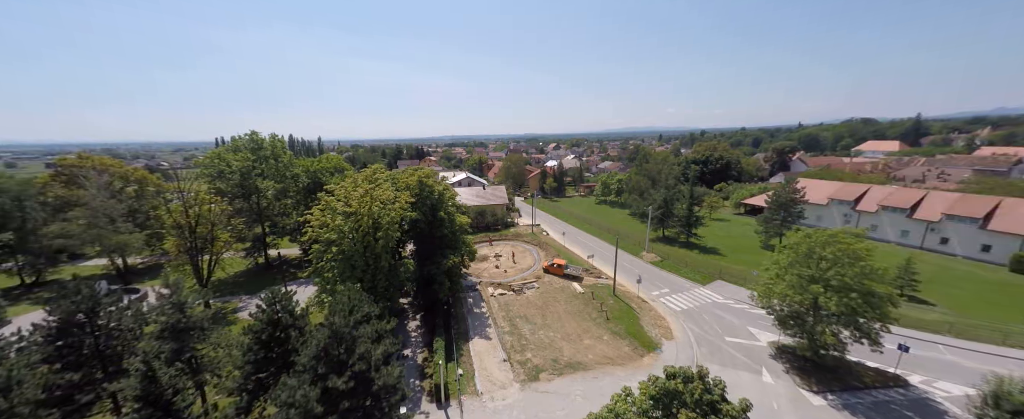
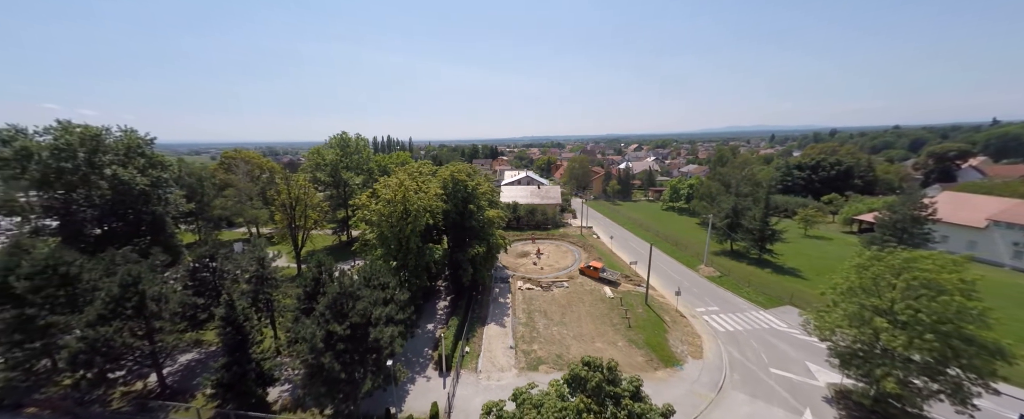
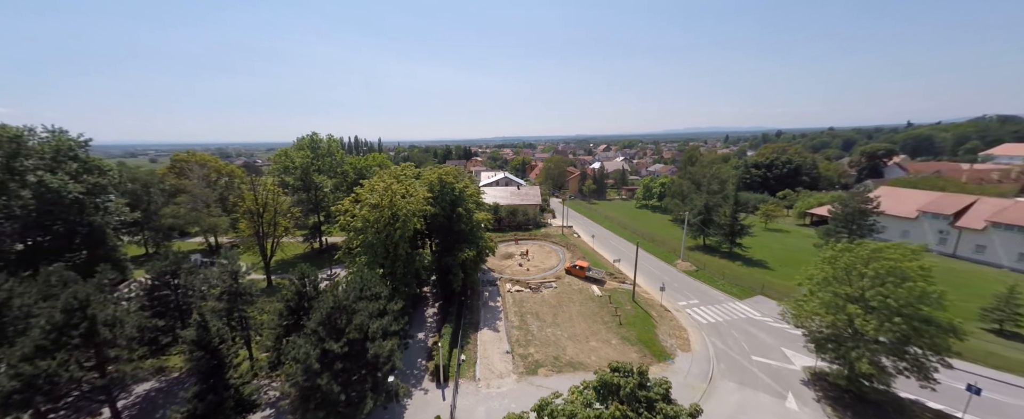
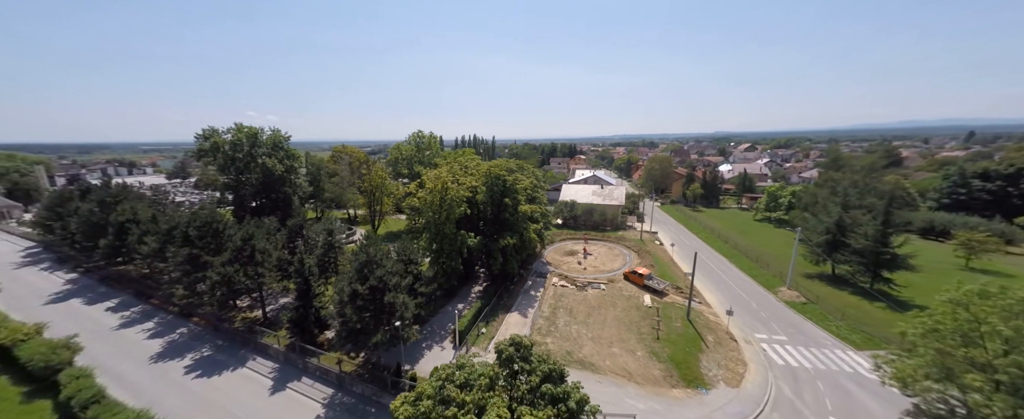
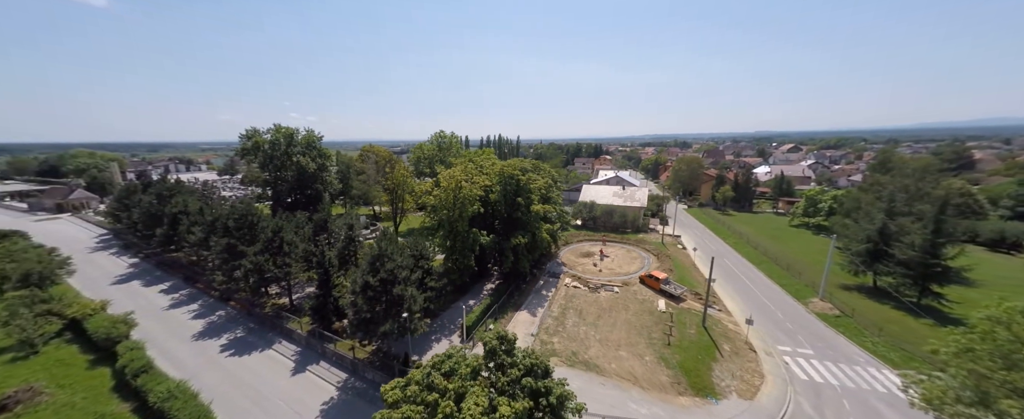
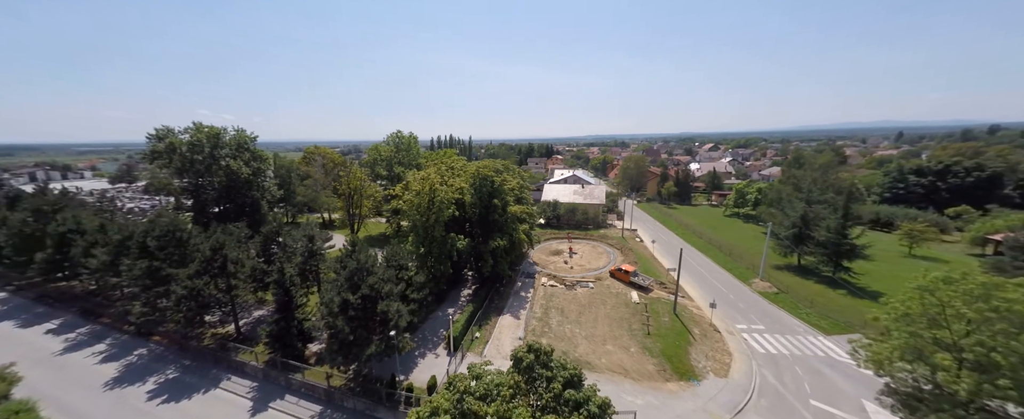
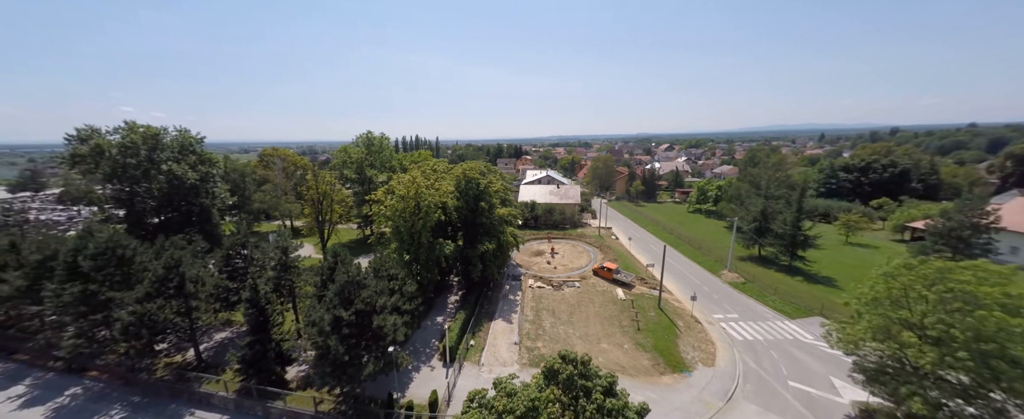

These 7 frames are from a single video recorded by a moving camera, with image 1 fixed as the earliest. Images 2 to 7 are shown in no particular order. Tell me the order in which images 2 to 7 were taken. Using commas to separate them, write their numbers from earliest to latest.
3, 2, 7, 6, 4, 5
